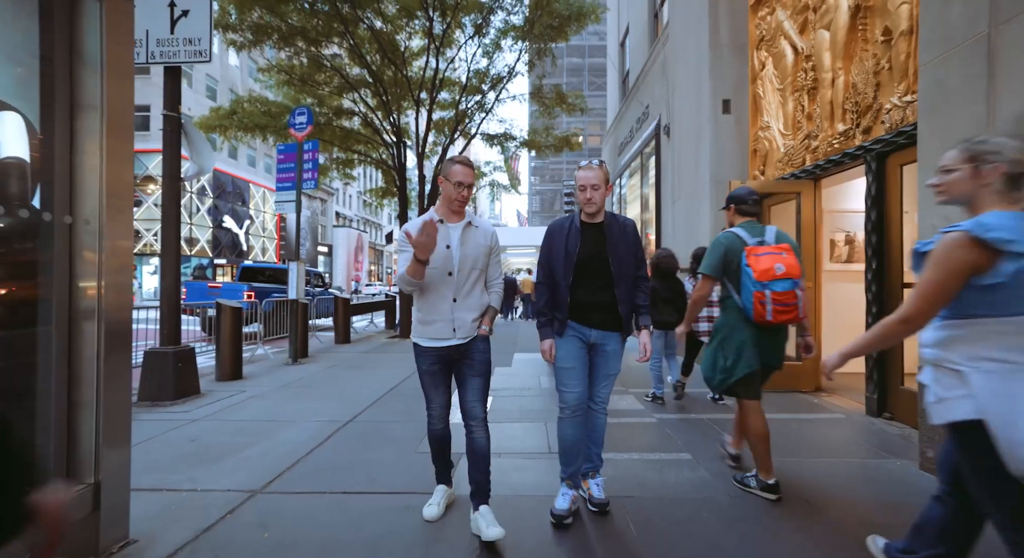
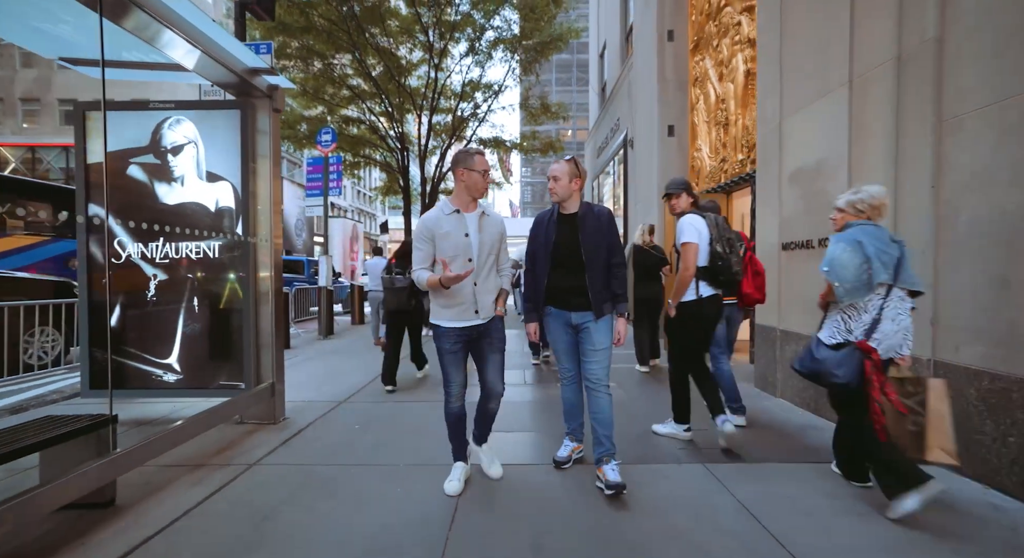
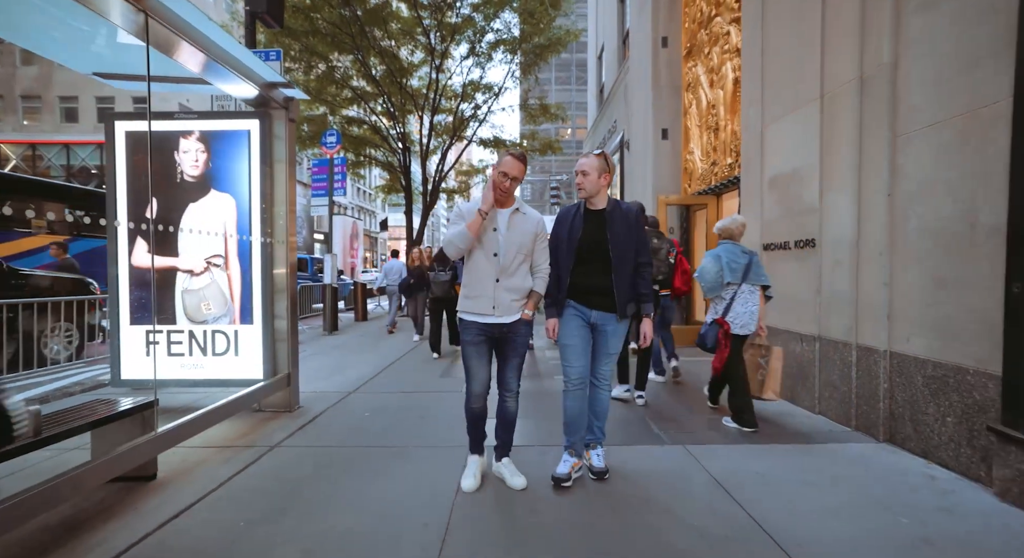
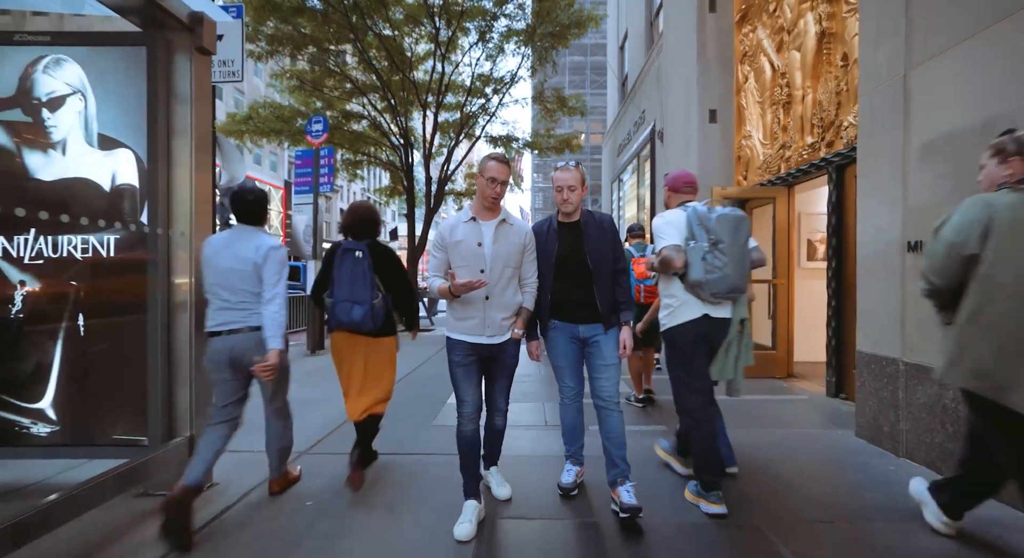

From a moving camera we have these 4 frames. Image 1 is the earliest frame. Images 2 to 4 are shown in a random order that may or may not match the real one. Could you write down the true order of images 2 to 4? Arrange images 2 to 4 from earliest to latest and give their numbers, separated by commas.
4, 2, 3
